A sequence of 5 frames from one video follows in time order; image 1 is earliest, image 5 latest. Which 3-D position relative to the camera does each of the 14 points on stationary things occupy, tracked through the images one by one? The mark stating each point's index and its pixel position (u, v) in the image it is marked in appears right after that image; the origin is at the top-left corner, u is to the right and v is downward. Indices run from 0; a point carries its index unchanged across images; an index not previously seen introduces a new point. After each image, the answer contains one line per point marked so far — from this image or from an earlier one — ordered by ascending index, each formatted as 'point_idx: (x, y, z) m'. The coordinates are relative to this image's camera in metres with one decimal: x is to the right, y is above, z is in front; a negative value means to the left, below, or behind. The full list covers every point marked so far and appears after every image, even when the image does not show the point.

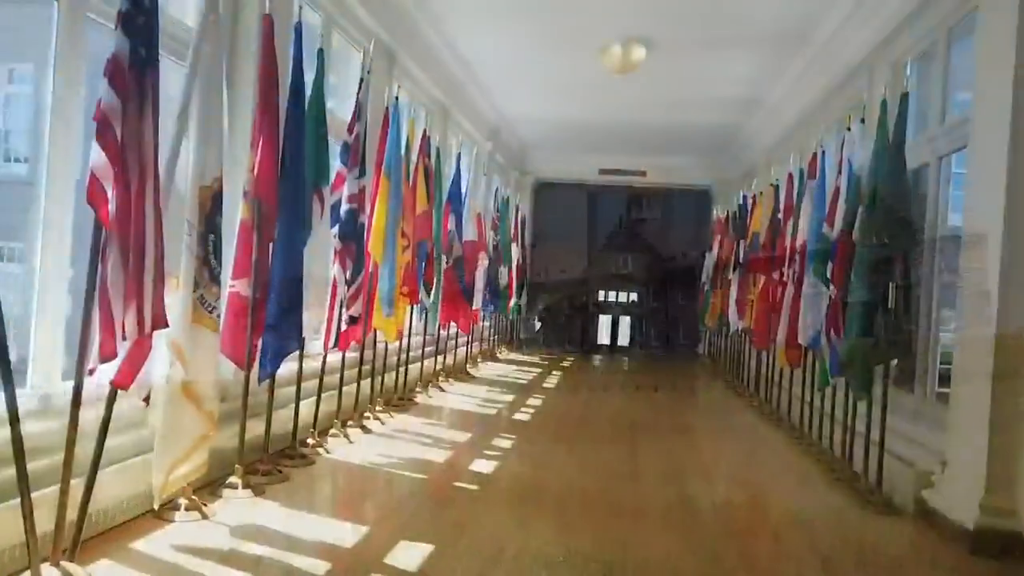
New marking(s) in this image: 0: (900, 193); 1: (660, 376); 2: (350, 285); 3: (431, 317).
0: (+1.8, +0.4, +3.3) m
1: (+1.7, -1.0, +8.3) m
2: (-0.8, 0.0, +3.5) m
3: (-0.6, -0.2, +5.4) m
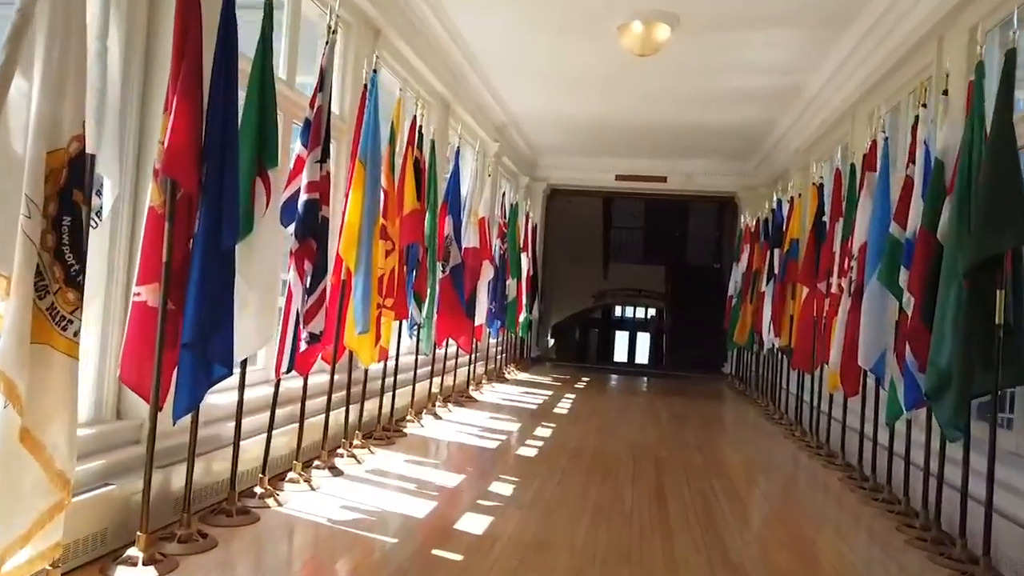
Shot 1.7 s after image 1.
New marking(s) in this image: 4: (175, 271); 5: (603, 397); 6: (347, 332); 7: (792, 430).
0: (+1.8, +0.4, +2.6) m
1: (+1.8, -1.1, +7.5) m
2: (-0.8, 0.0, +2.8) m
3: (-0.6, -0.3, +4.7) m
4: (-1.0, +0.1, +2.2) m
5: (+0.9, -1.1, +7.1) m
6: (-0.8, -0.2, +3.3) m
7: (+2.1, -1.1, +5.4) m
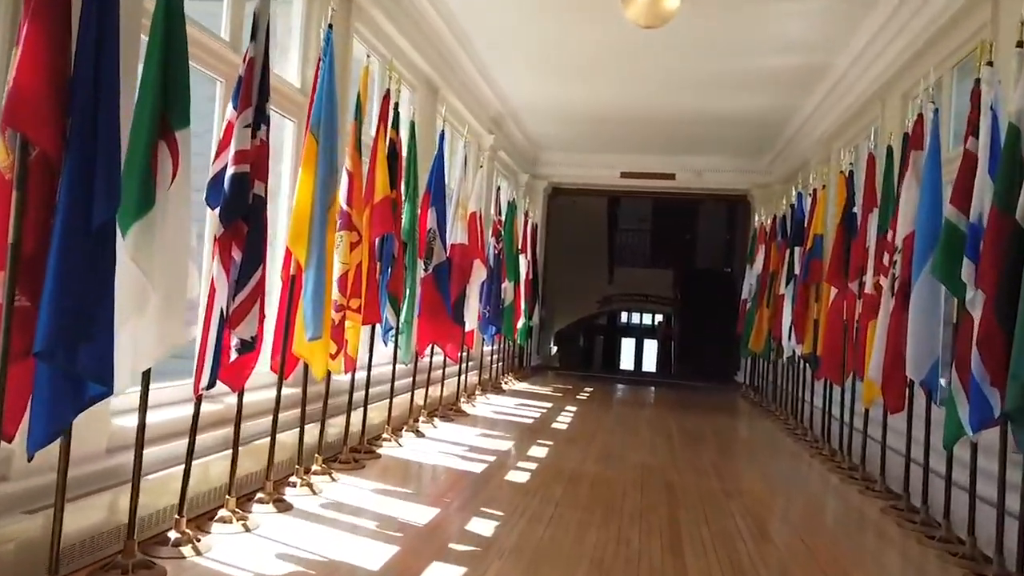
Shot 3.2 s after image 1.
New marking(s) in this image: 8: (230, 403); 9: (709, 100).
0: (+1.7, +0.4, +2.0) m
1: (+1.7, -1.2, +6.9) m
2: (-0.9, 0.0, +2.3) m
3: (-0.6, -0.3, +4.2) m
4: (-1.1, +0.1, +1.6) m
5: (+0.8, -1.1, +6.5) m
6: (-0.8, -0.2, +2.8) m
7: (+2.0, -1.1, +4.9) m
8: (-1.1, -0.4, +2.9) m
9: (+1.8, +1.7, +6.6) m
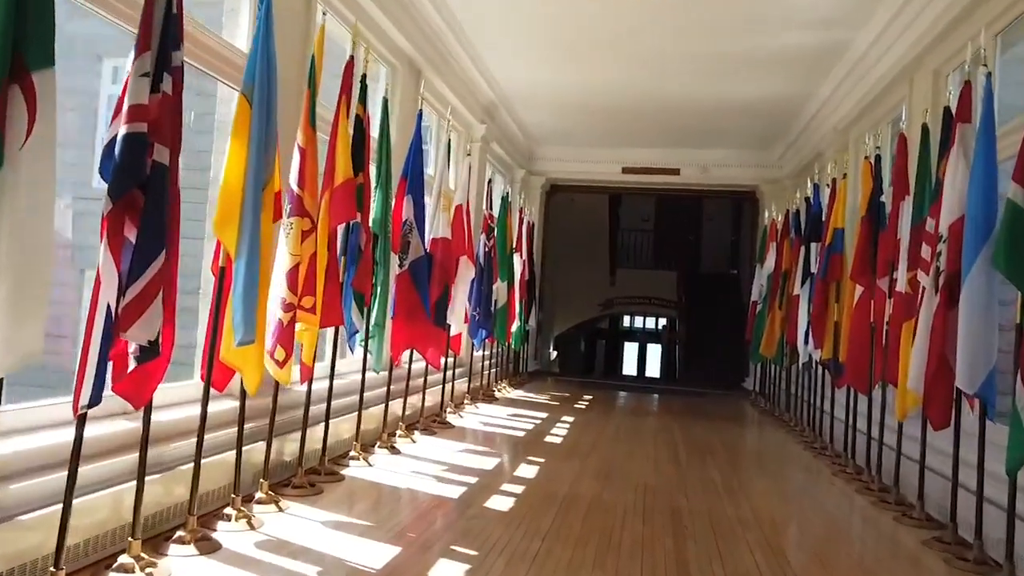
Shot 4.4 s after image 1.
0: (+1.6, +0.4, +1.5) m
1: (+1.7, -1.2, +6.5) m
2: (-0.9, 0.0, +1.8) m
3: (-0.7, -0.3, +3.7) m
4: (-1.2, +0.1, +1.2) m
5: (+0.8, -1.1, +6.0) m
6: (-0.9, -0.2, +2.3) m
7: (+2.0, -1.1, +4.4) m
8: (-1.2, -0.4, +2.4) m
9: (+1.7, +1.7, +6.1) m
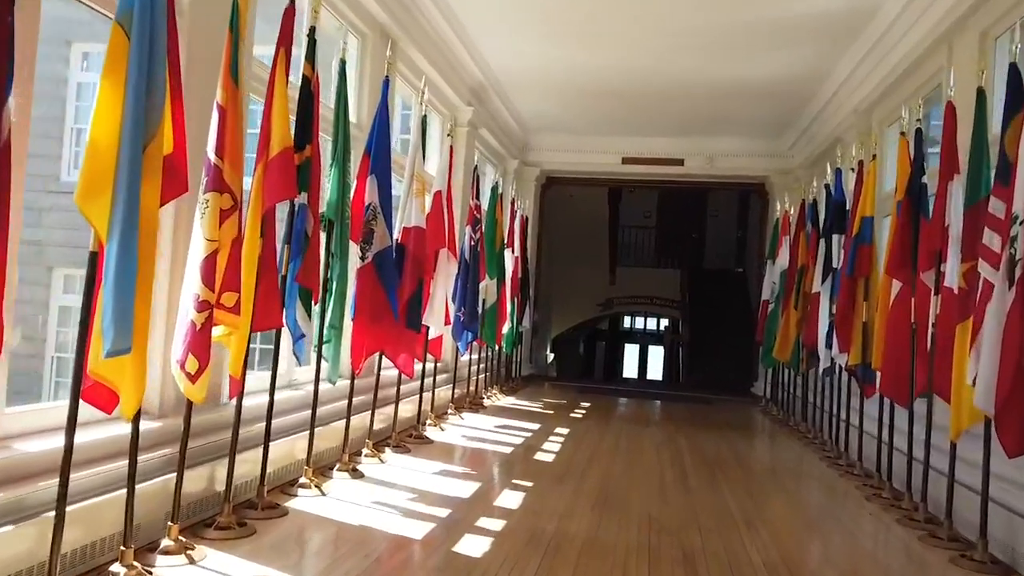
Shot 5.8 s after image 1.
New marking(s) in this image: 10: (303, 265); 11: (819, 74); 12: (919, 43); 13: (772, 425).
0: (+1.5, +0.5, +1.0) m
1: (+1.6, -1.2, +5.9) m
2: (-1.0, 0.0, +1.3) m
3: (-0.8, -0.3, +3.1) m
4: (-1.3, +0.1, +0.6) m
5: (+0.7, -1.1, +5.5) m
6: (-1.0, -0.2, +1.8) m
7: (+1.9, -1.0, +3.8) m
8: (-1.3, -0.4, +1.8) m
9: (+1.6, +1.7, +5.6) m
10: (-0.8, +0.1, +2.7) m
11: (+2.4, +1.6, +5.7) m
12: (+2.3, +1.4, +4.2) m
13: (+2.2, -1.2, +6.3) m
